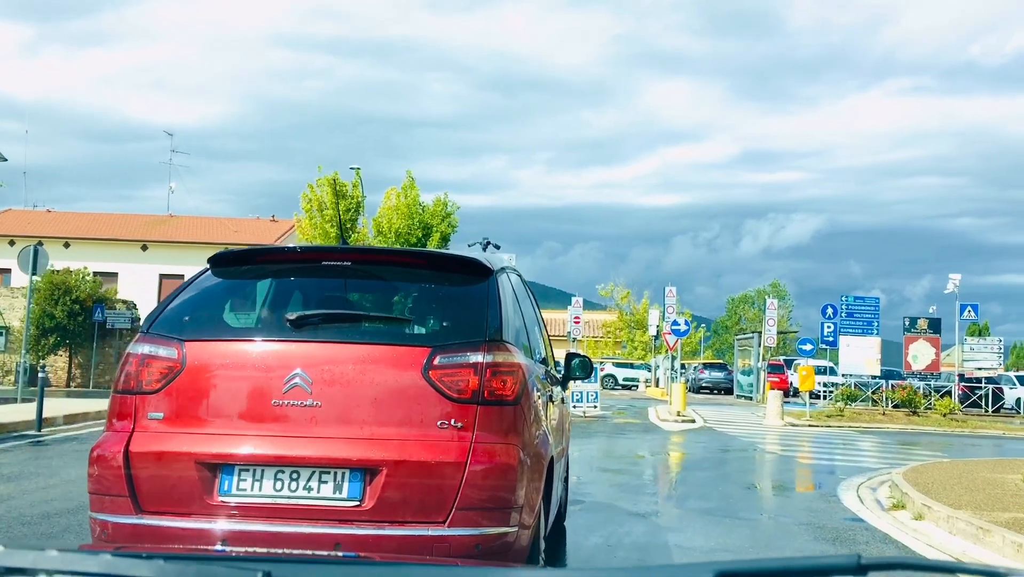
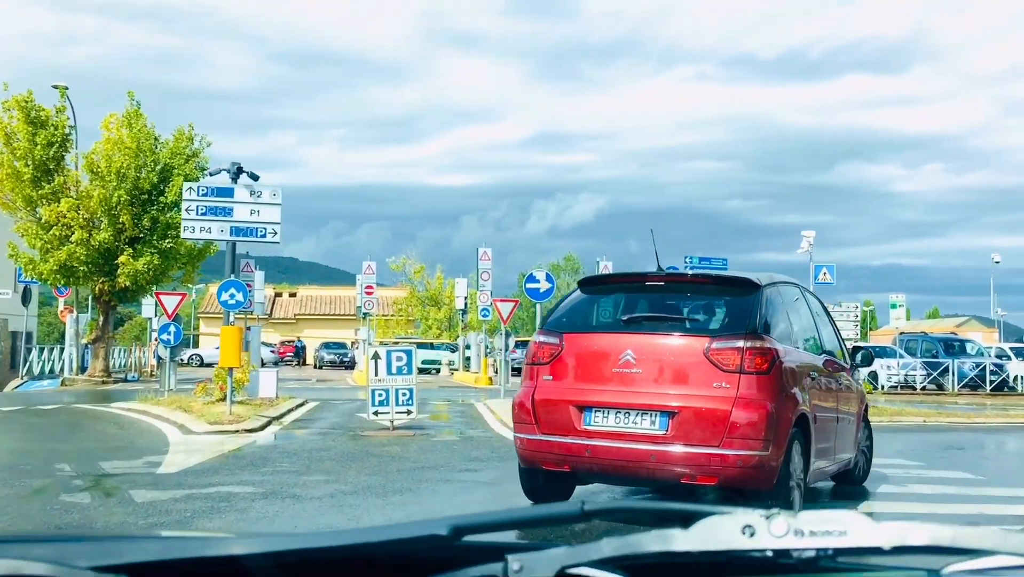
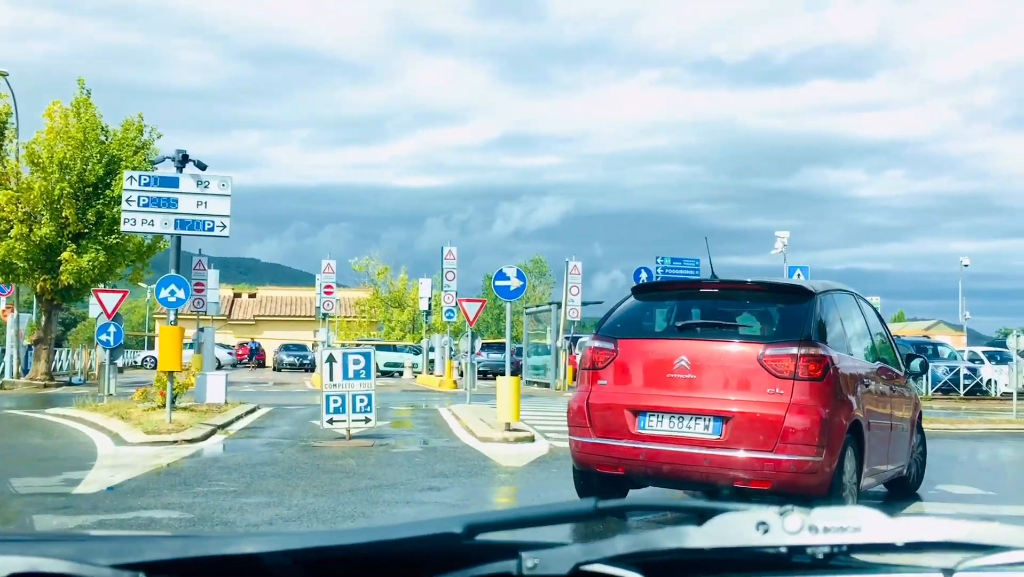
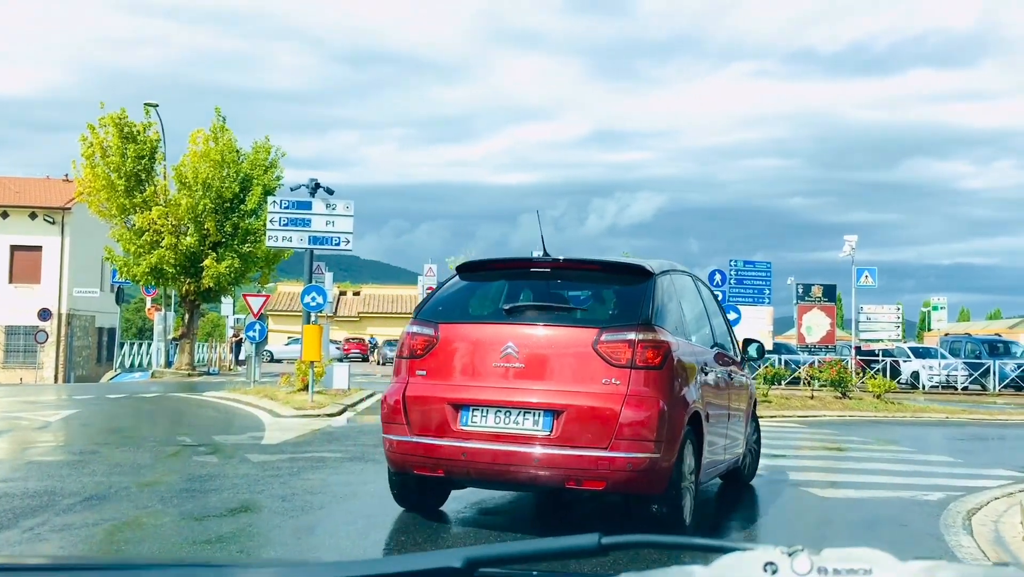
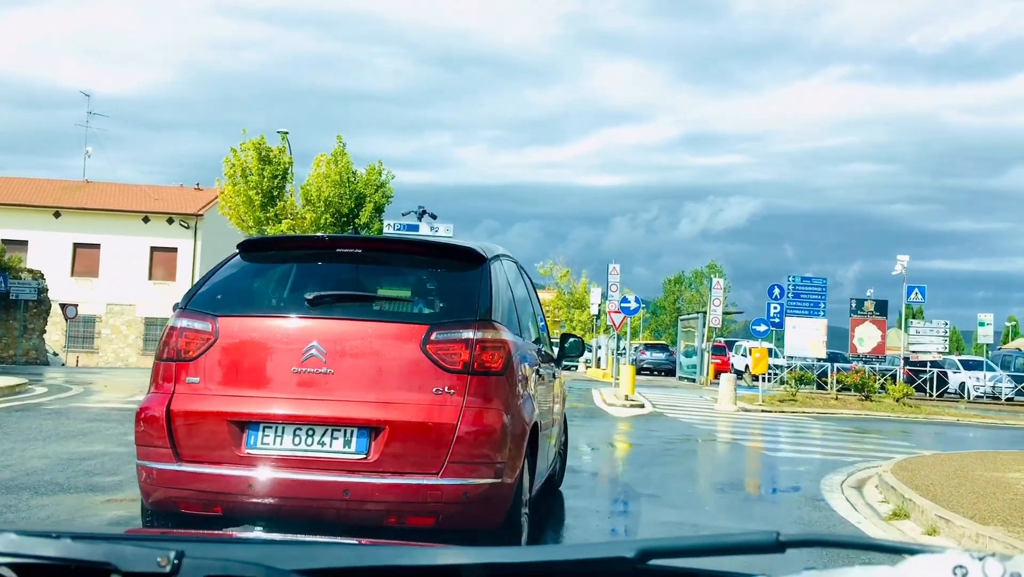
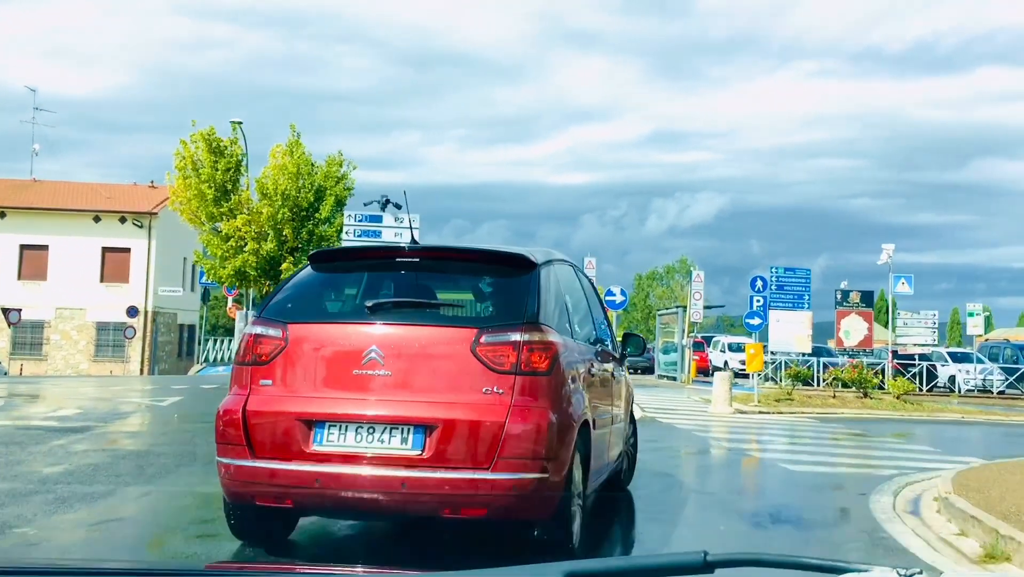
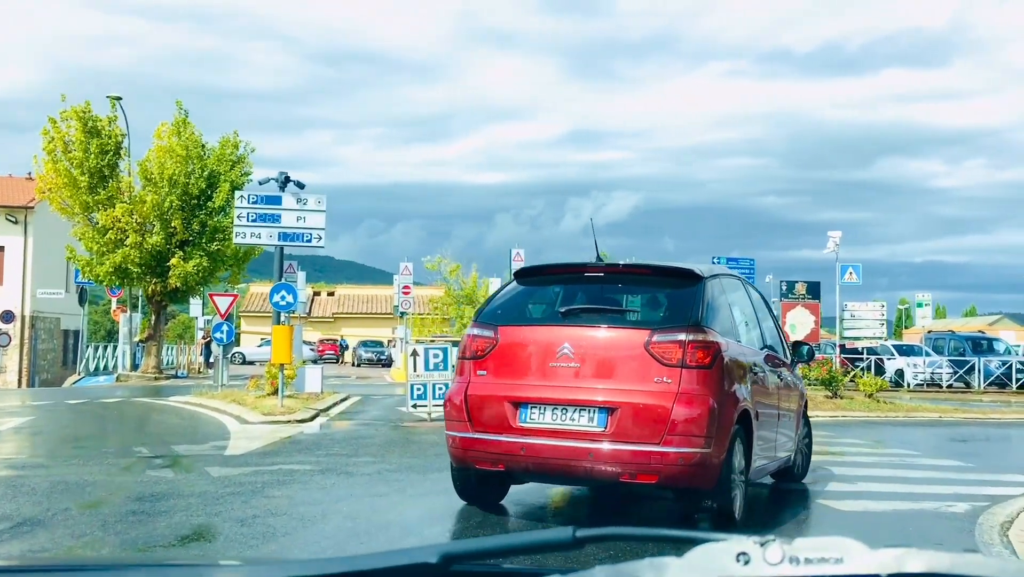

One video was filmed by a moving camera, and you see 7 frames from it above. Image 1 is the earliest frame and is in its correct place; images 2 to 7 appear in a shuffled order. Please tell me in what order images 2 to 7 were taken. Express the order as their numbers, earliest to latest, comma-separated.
5, 6, 4, 7, 2, 3
